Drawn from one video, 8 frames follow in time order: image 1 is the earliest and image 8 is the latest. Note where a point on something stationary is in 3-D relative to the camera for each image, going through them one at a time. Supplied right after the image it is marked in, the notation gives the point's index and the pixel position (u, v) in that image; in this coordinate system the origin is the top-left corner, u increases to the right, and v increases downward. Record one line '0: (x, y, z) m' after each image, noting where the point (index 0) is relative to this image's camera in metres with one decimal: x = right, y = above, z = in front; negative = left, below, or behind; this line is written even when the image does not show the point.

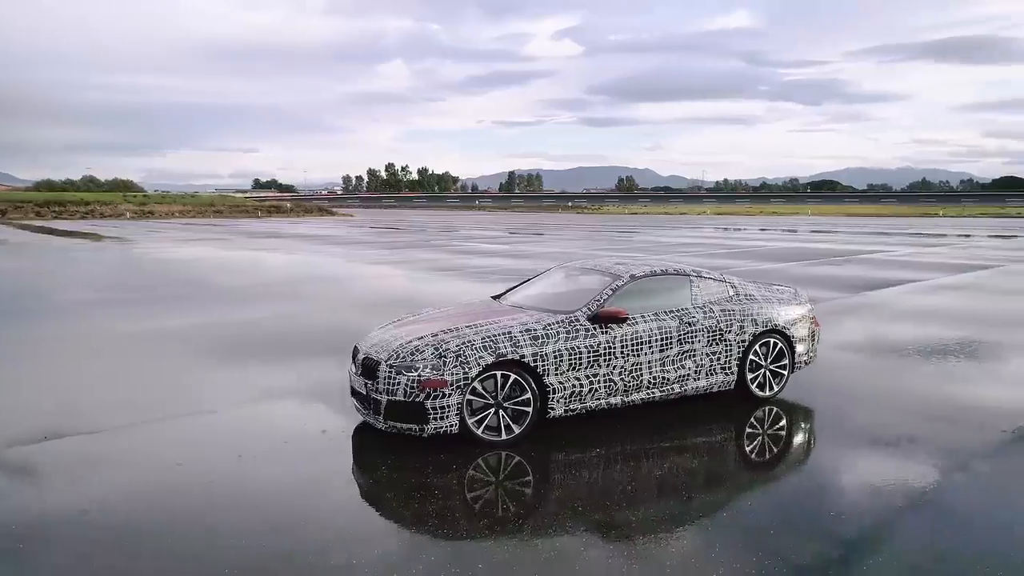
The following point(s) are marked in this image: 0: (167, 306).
0: (-5.3, -0.3, +11.2) m
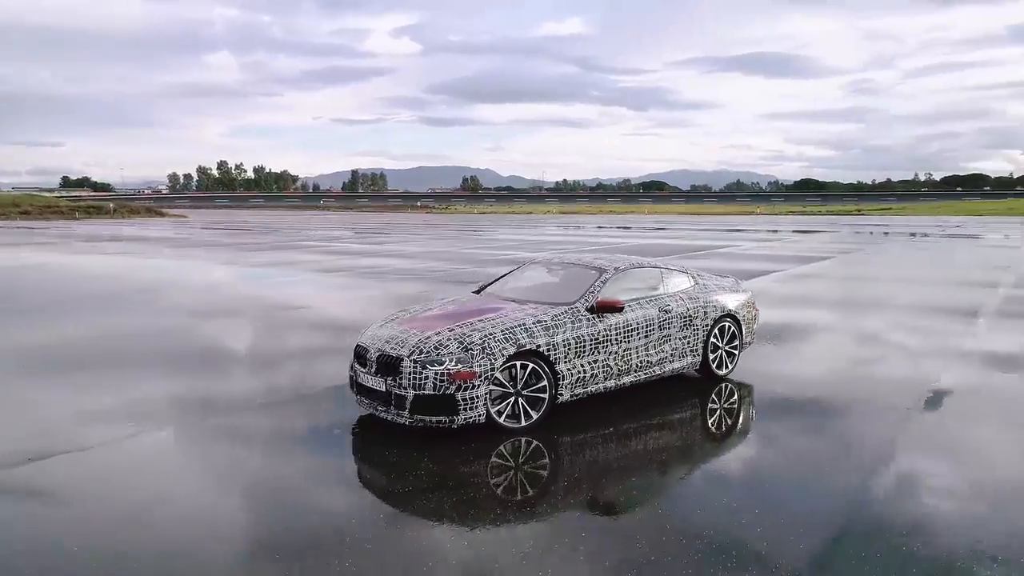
0: (-6.7, -0.4, +10.0) m
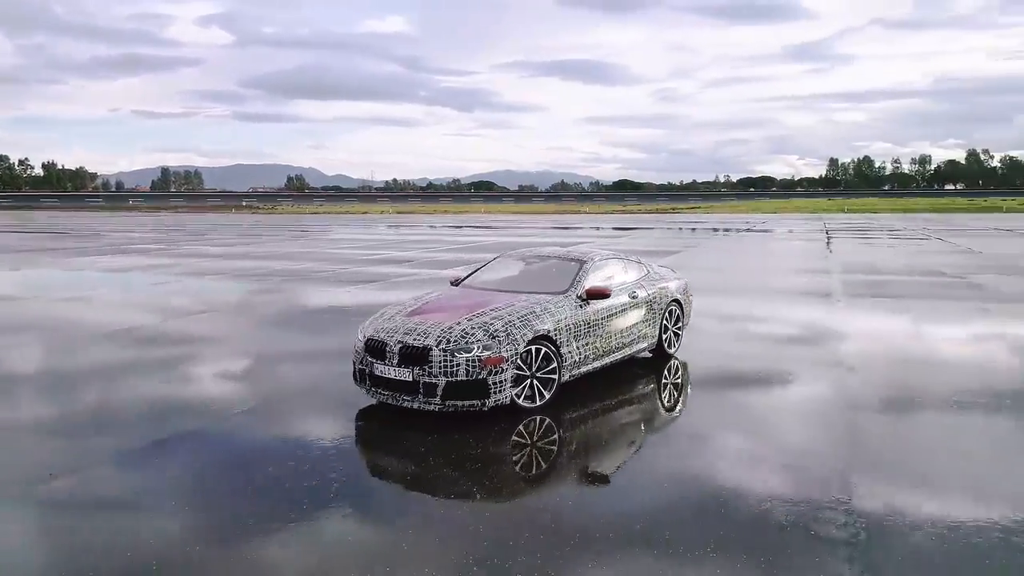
0: (-8.0, -0.6, +8.5) m
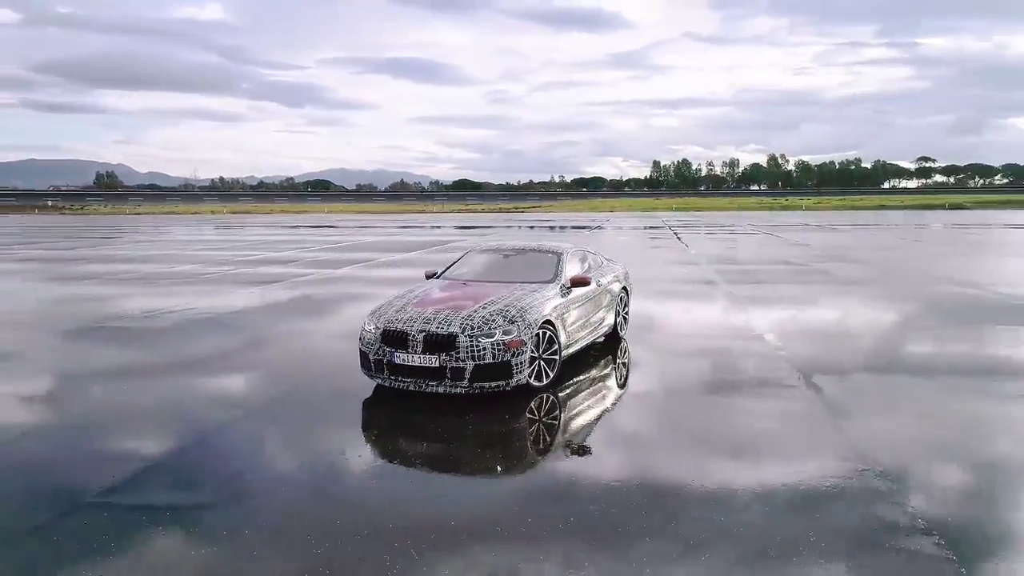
0: (-8.9, -0.7, +7.0) m
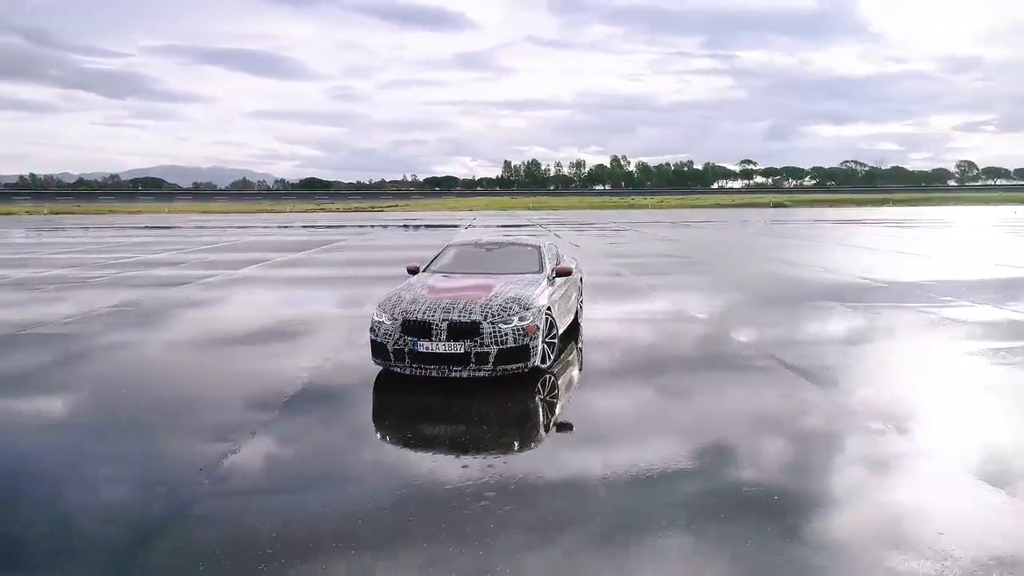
0: (-9.3, -0.9, +5.4) m
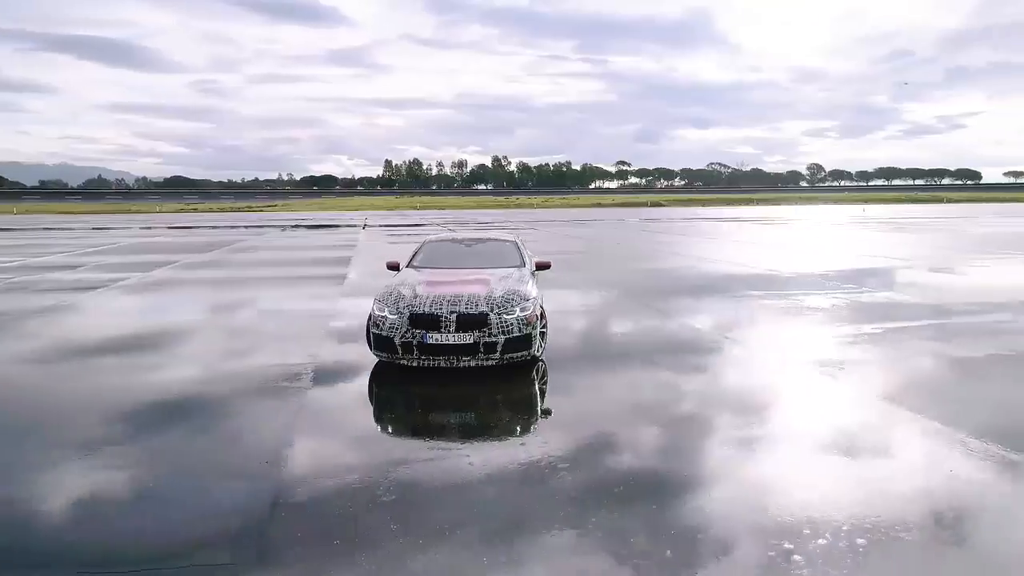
0: (-9.3, -1.1, +4.1) m
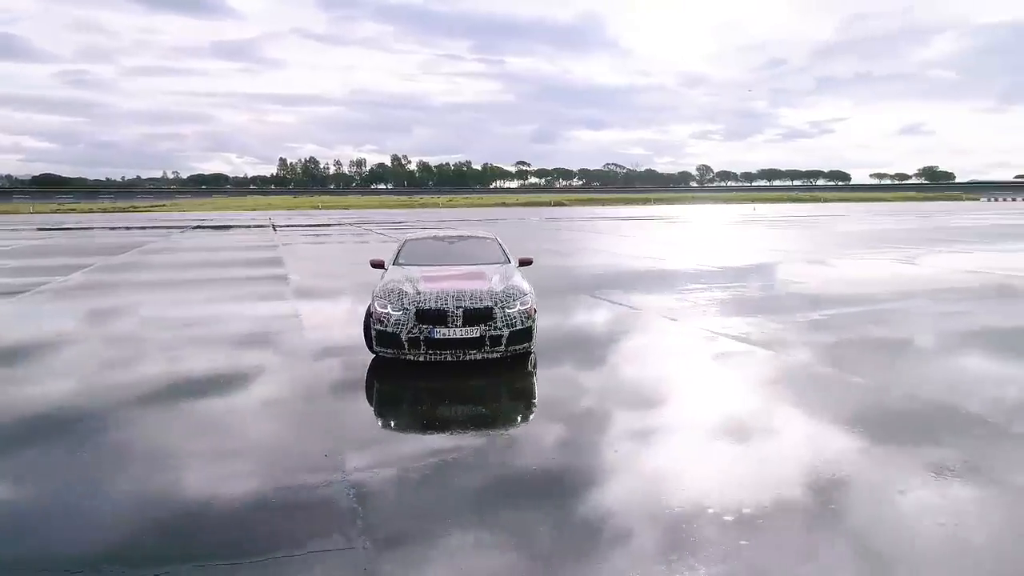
0: (-9.2, -1.2, +3.0) m
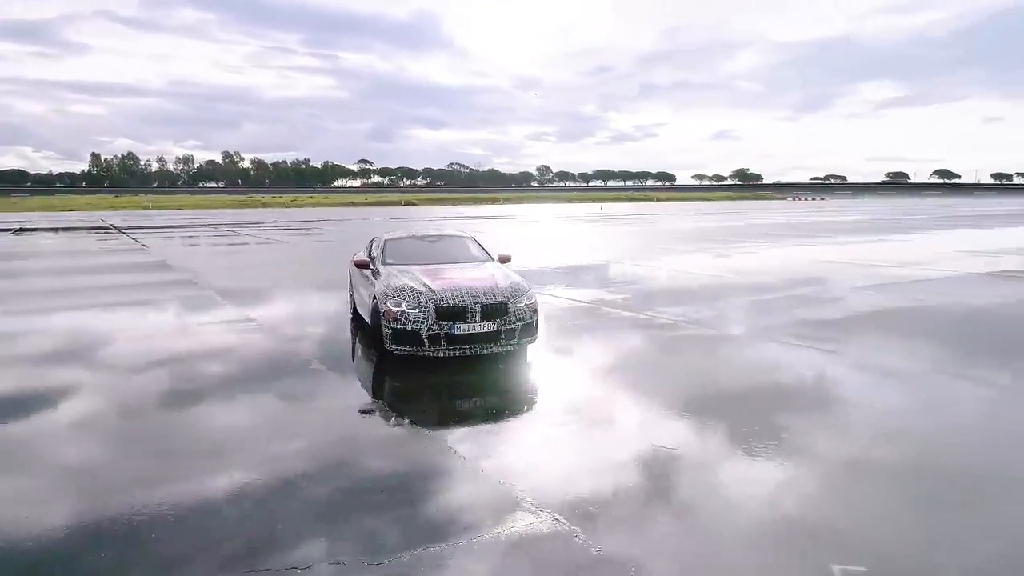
0: (-8.6, -1.4, +1.2) m
